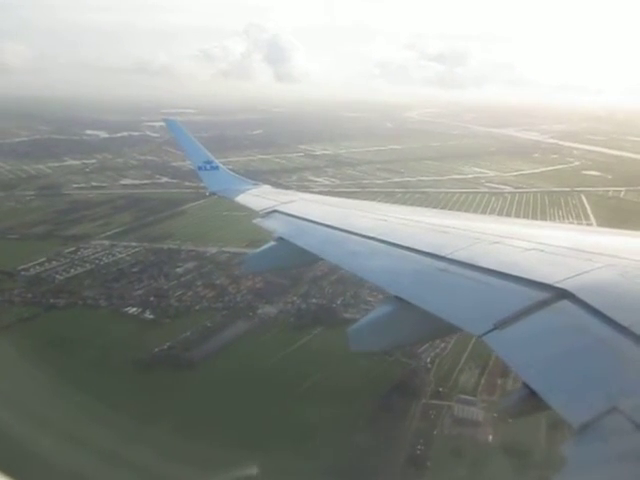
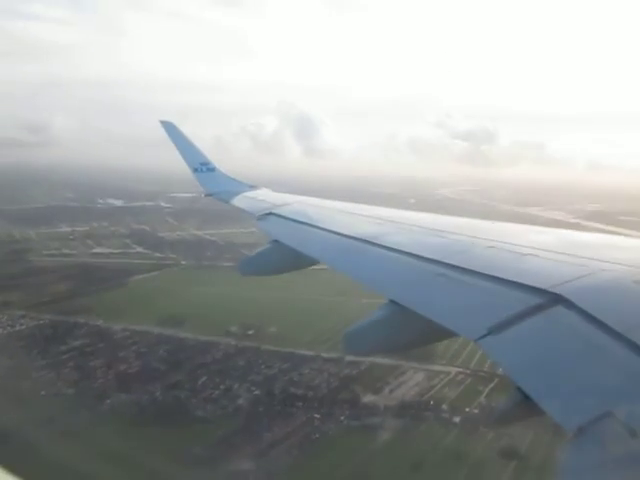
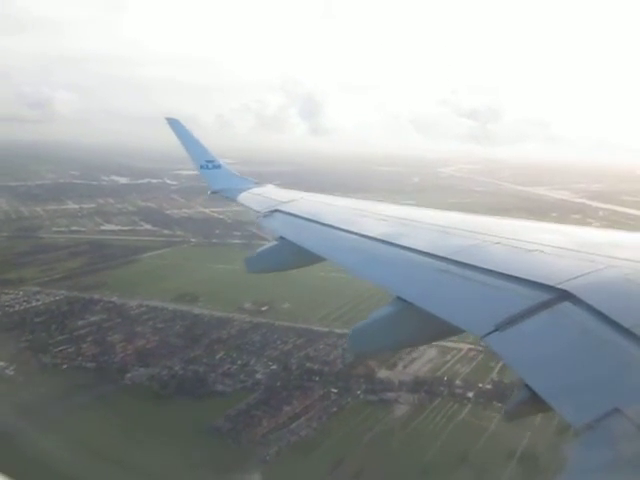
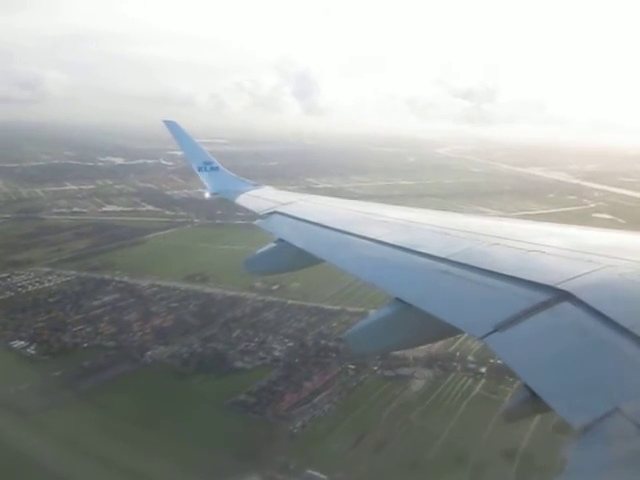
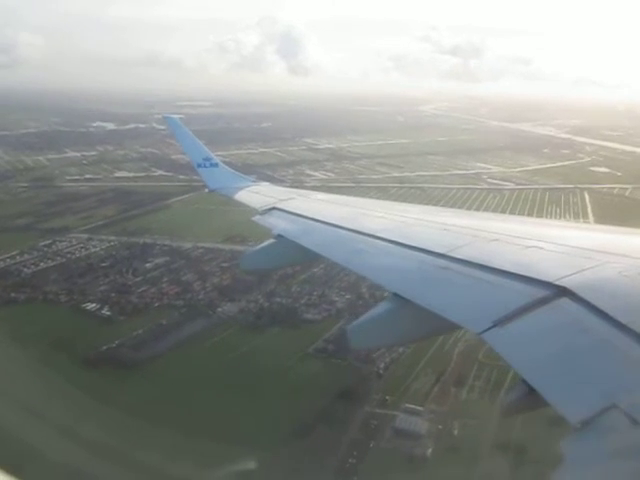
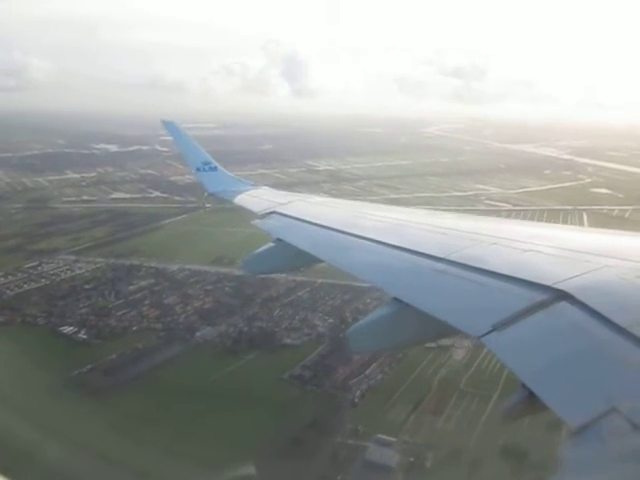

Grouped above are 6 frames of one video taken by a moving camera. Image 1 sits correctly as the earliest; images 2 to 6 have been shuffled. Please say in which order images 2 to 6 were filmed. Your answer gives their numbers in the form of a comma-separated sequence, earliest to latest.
5, 6, 4, 3, 2
